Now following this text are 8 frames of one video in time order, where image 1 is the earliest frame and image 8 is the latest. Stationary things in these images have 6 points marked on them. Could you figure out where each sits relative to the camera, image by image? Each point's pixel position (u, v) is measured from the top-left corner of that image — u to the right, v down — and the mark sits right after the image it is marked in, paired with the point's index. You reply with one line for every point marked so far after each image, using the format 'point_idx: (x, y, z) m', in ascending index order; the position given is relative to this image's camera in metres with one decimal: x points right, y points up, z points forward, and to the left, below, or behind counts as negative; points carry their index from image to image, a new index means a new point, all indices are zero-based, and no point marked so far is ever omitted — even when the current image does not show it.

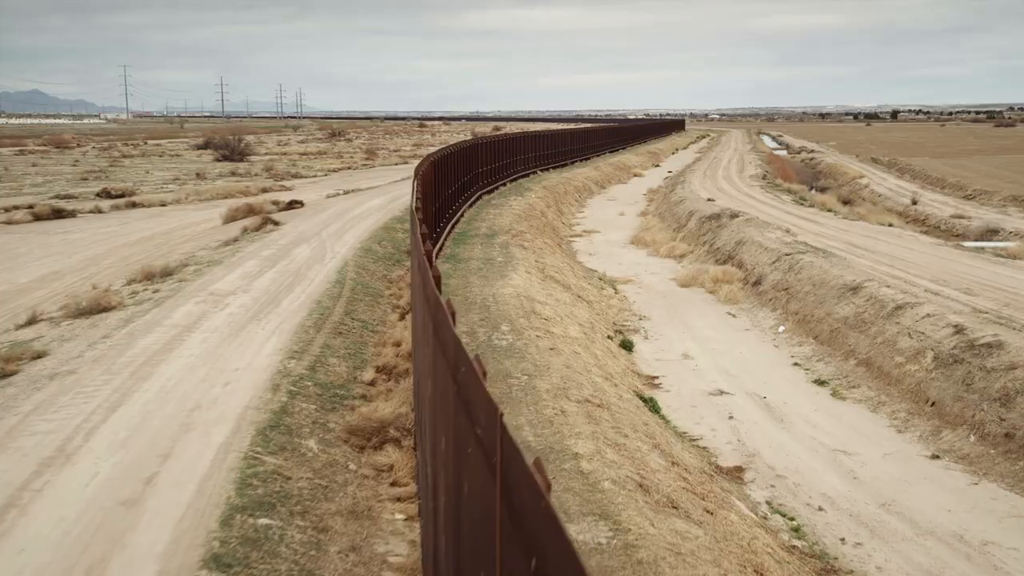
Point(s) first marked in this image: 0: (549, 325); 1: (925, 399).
0: (+0.6, -0.6, +18.8) m
1: (+6.0, -1.6, +16.3) m
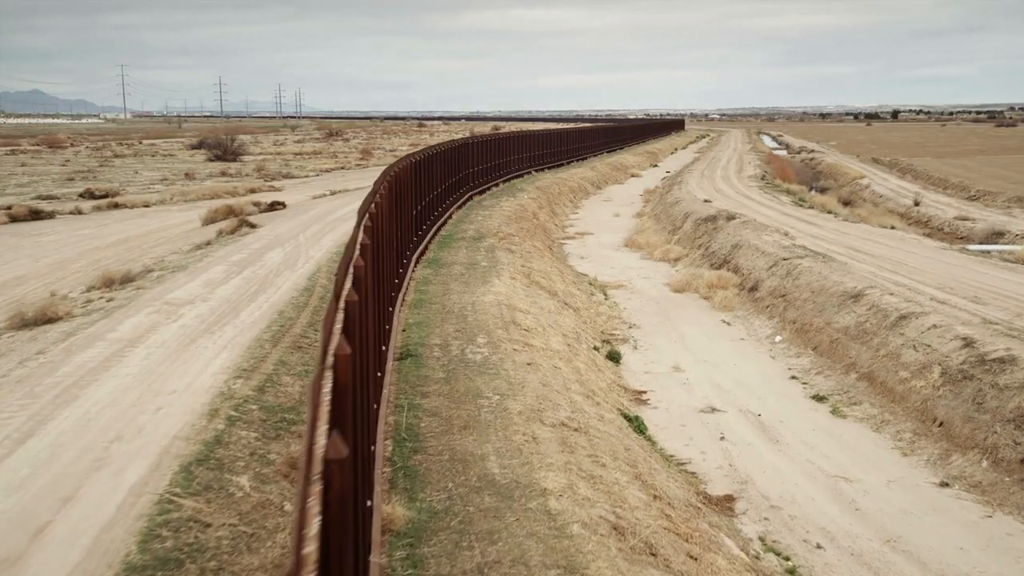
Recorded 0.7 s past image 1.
0: (+0.3, -0.8, +17.6) m
1: (+5.7, -1.8, +15.1) m
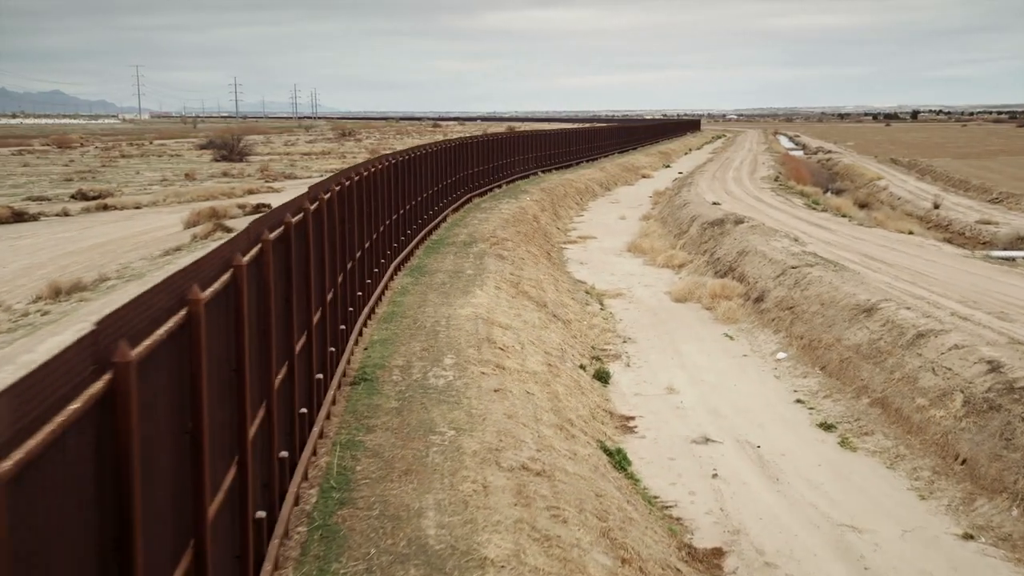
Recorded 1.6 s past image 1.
0: (-0.1, -1.0, +15.8) m
1: (+5.2, -2.0, +13.3) m
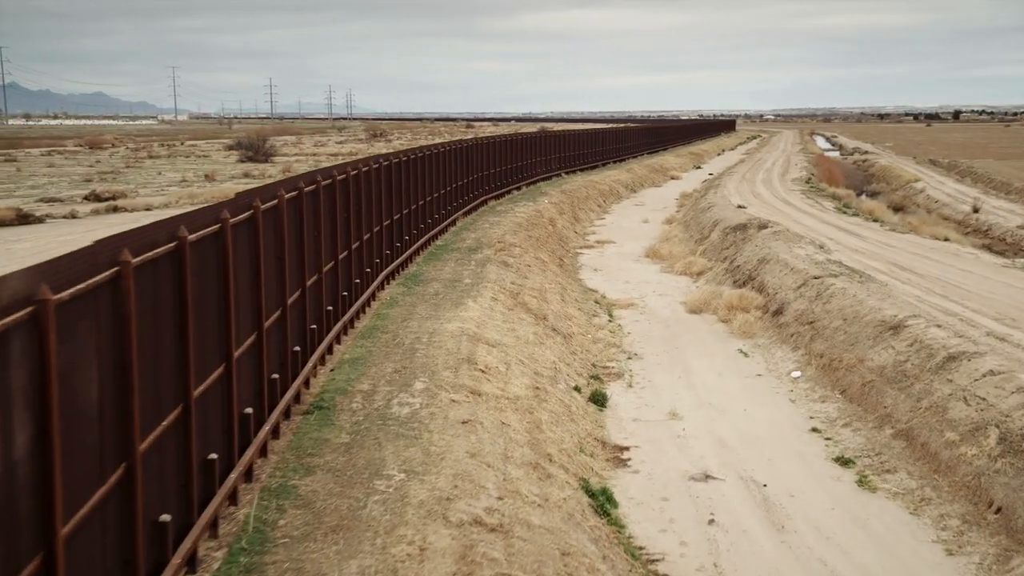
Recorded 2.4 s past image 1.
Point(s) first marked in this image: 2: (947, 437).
0: (-0.4, -1.2, +14.3) m
1: (+4.9, -2.2, +11.6) m
2: (+5.1, -1.7, +13.2) m
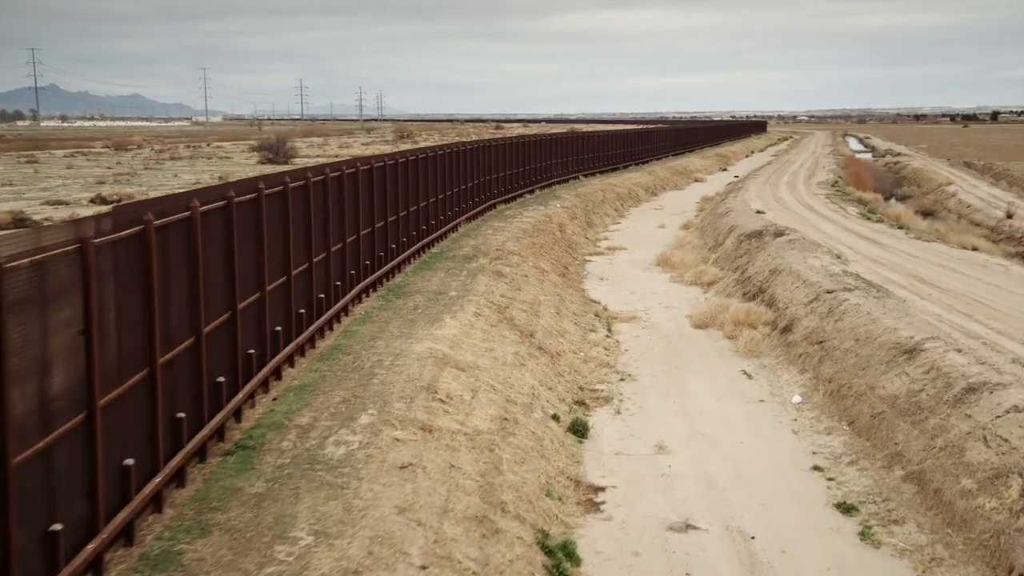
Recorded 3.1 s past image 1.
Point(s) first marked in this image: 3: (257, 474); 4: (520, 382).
0: (-0.8, -1.4, +12.8) m
1: (+4.4, -2.5, +9.9) m
2: (+4.6, -2.0, +11.5) m
3: (-2.3, -1.7, +10.3) m
4: (+0.1, -1.4, +16.0) m
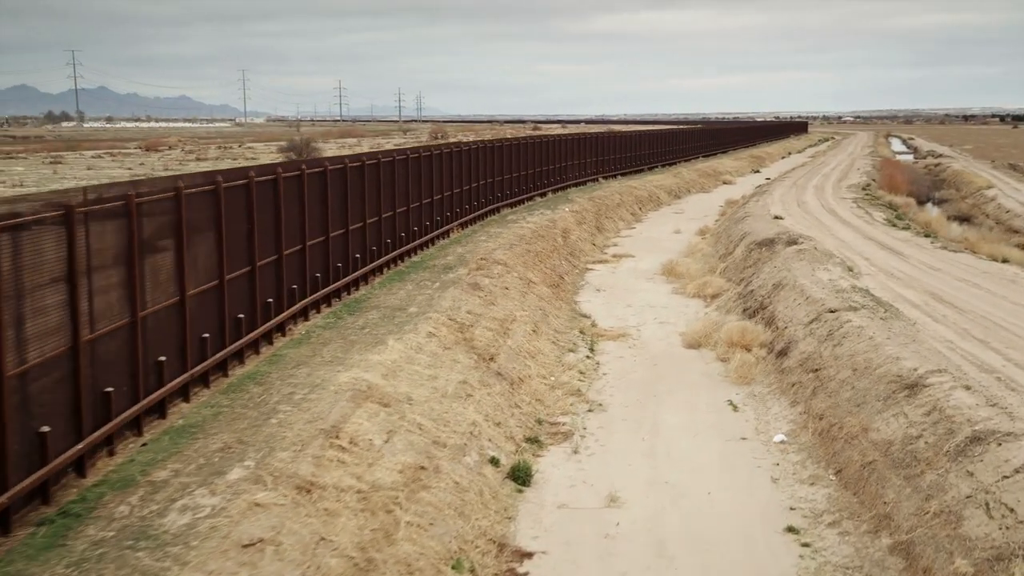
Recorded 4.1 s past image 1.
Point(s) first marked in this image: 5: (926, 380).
0: (-1.7, -1.7, +10.8) m
1: (+3.4, -2.7, +7.7) m
2: (+3.7, -2.3, +9.3) m
3: (-3.3, -2.0, +8.3) m
4: (-0.7, -1.6, +14.0) m
5: (+5.1, -1.1, +13.7) m
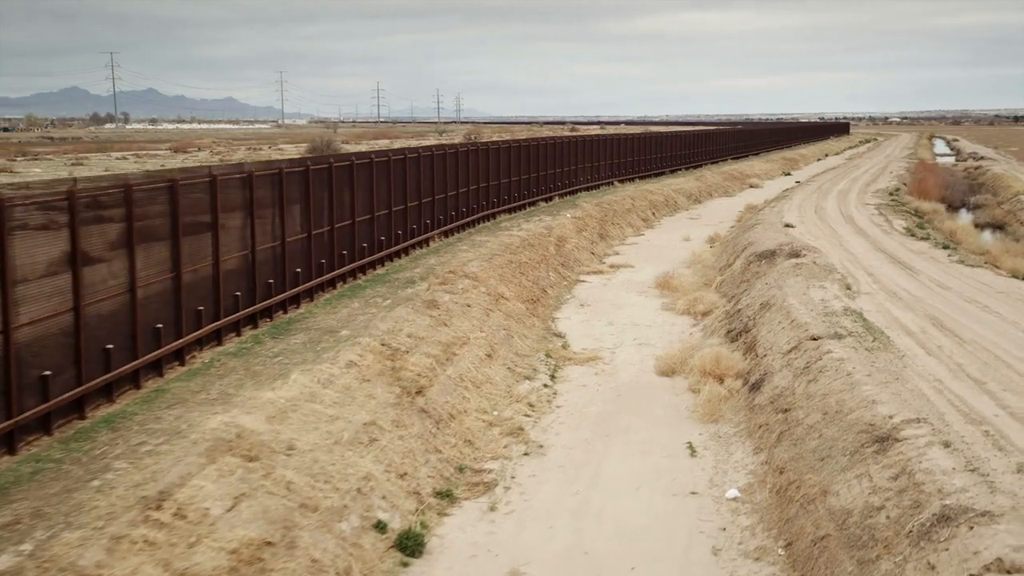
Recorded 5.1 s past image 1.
0: (-2.9, -2.0, +8.8) m
1: (+2.1, -3.1, +5.6) m
2: (+2.4, -2.6, +7.1) m
3: (-4.6, -2.3, +6.4) m
4: (-1.7, -2.0, +11.9) m
5: (+4.0, -1.5, +11.4) m
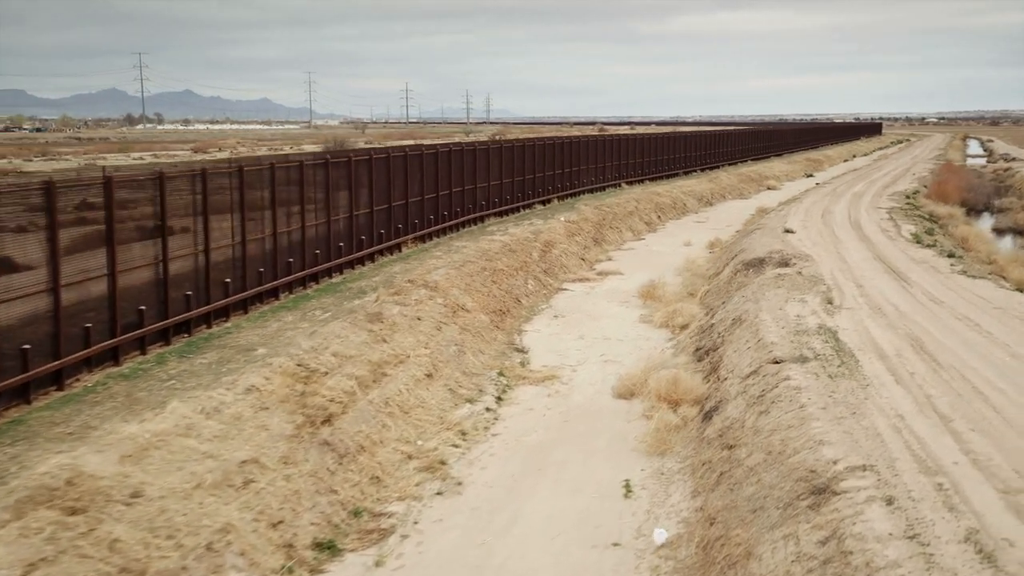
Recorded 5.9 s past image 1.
0: (-4.1, -2.2, +7.3) m
1: (+0.8, -3.3, +3.9) m
2: (+1.2, -2.9, +5.4) m
3: (-5.9, -2.5, +4.9) m
4: (-2.8, -2.2, +10.4) m
5: (+2.8, -1.7, +9.7) m
